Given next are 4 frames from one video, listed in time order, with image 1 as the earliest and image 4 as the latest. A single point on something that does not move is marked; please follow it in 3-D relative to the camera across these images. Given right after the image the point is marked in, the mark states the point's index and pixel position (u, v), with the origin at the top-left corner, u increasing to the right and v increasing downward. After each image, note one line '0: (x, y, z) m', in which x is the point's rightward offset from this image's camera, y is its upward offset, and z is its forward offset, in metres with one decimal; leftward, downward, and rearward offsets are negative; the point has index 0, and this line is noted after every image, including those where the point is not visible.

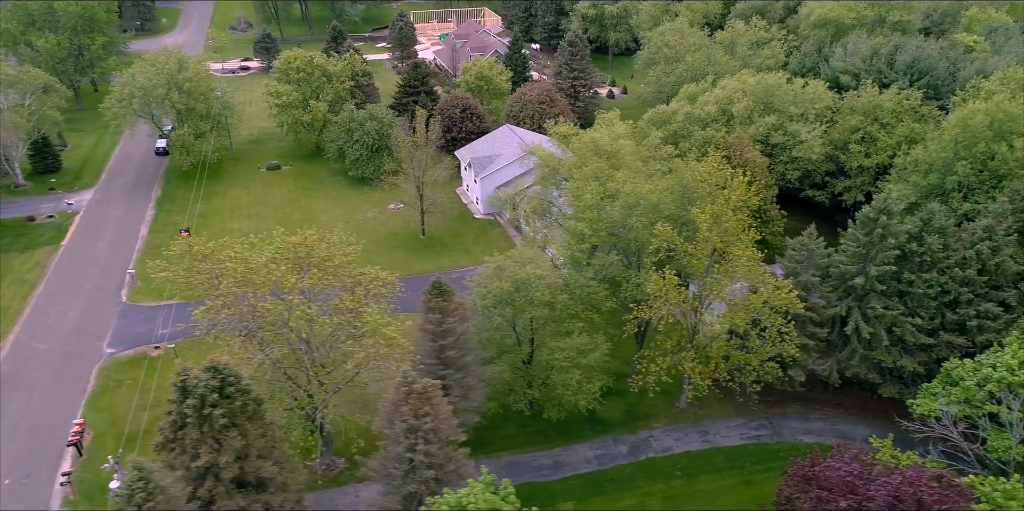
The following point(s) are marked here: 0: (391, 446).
0: (-3.2, -5.0, +18.8) m
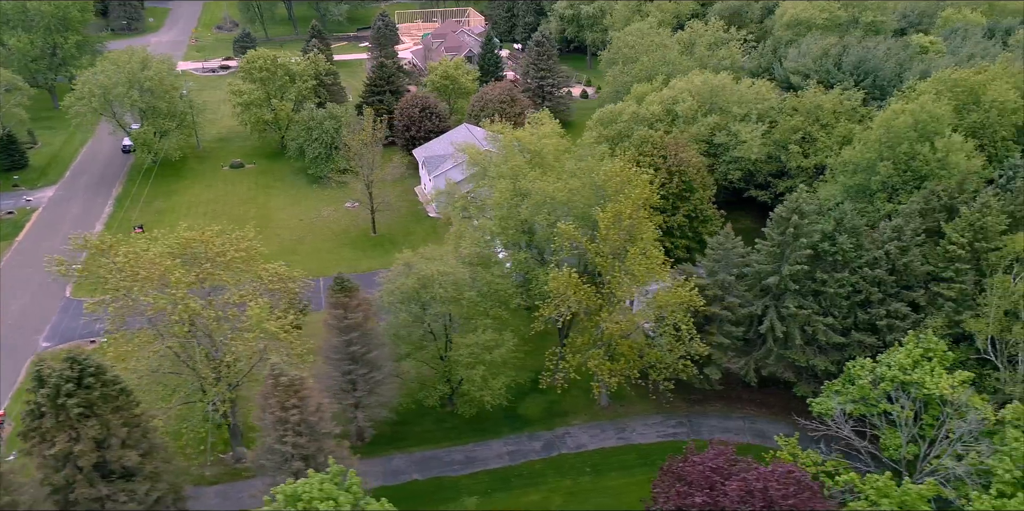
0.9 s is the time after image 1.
0: (-6.6, -4.9, +19.1) m
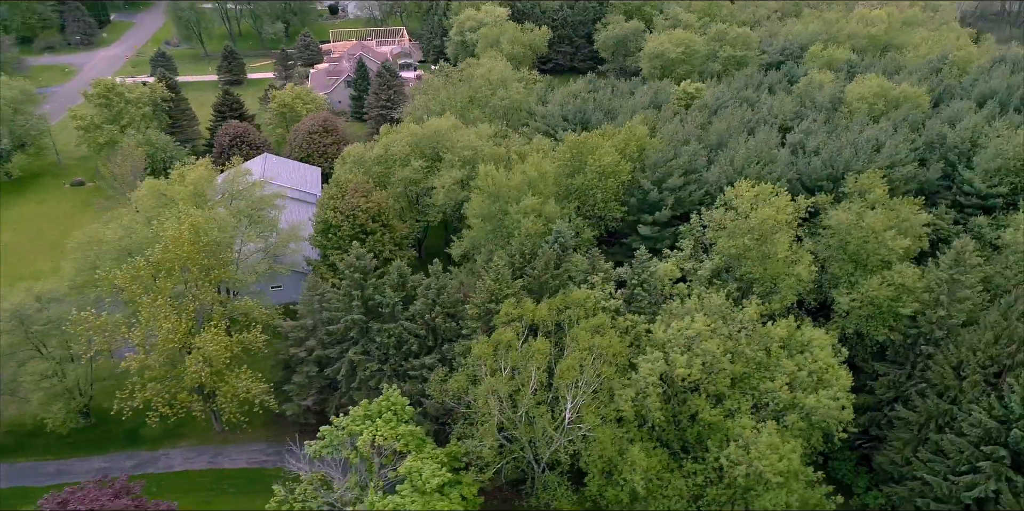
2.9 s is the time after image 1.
0: (-25.0, -6.2, +23.2) m
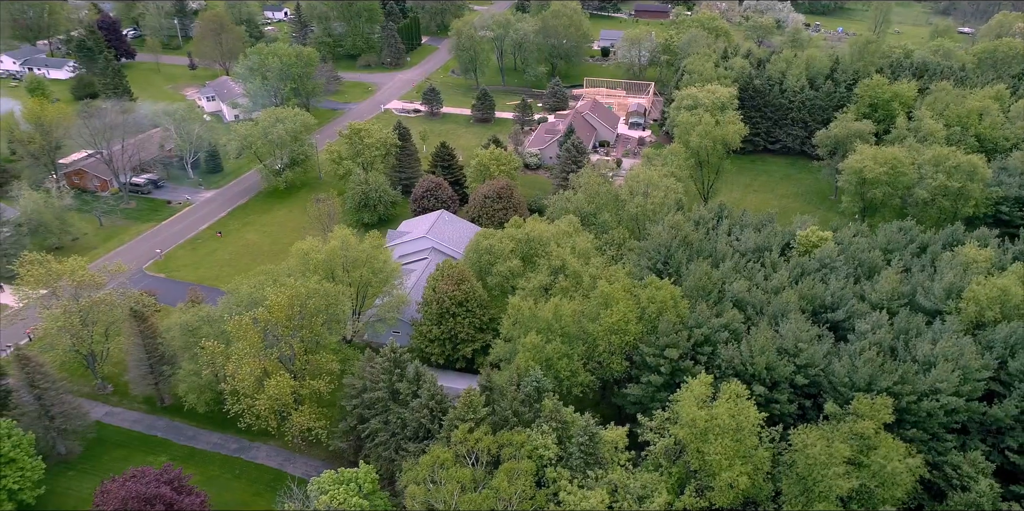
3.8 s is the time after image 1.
0: (-26.9, -6.6, +39.3) m
